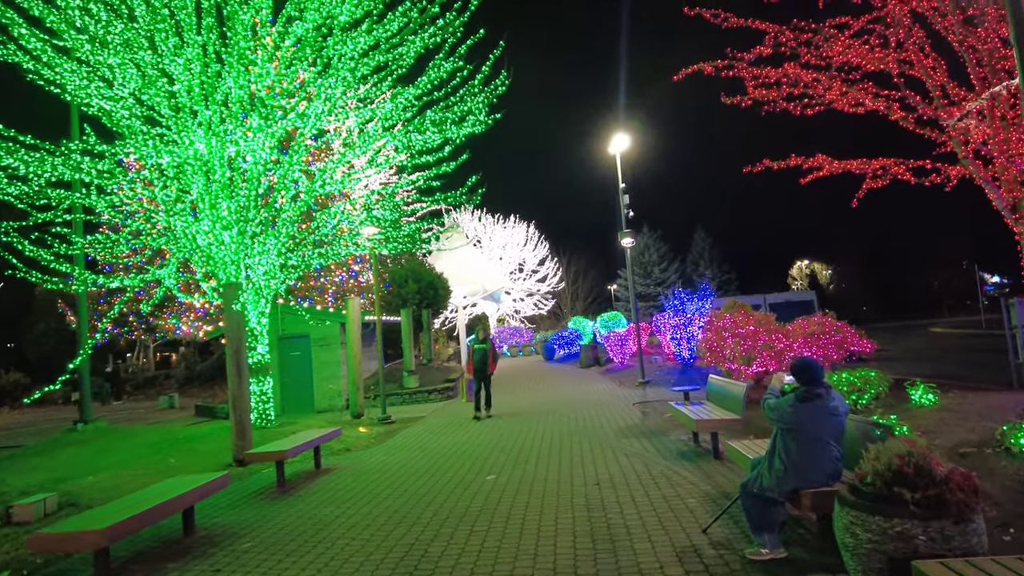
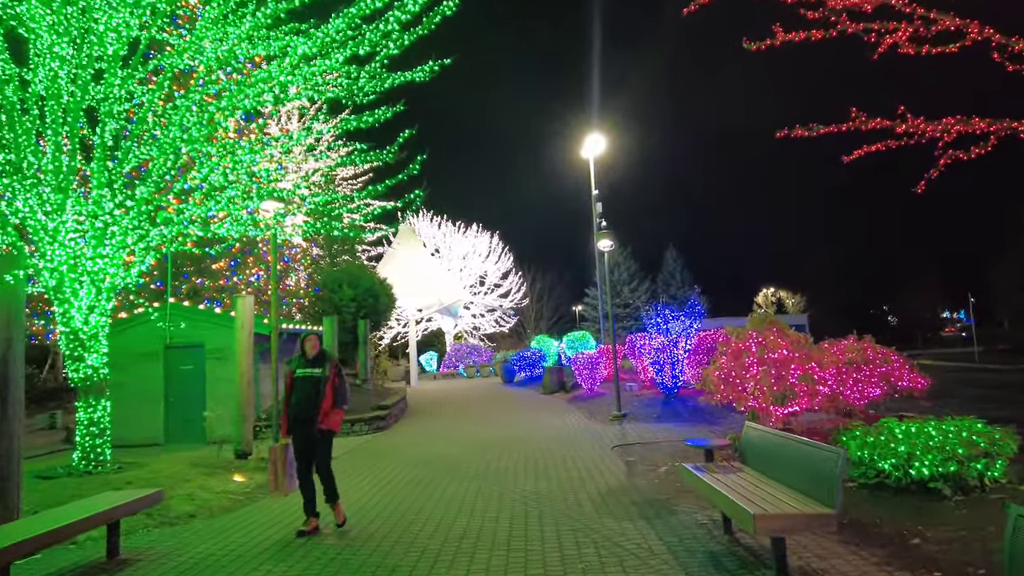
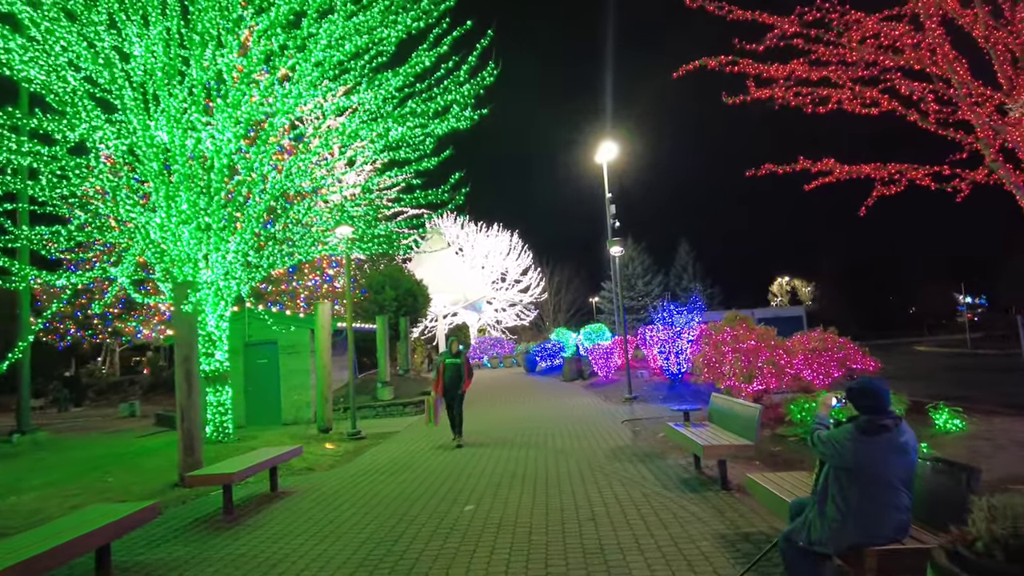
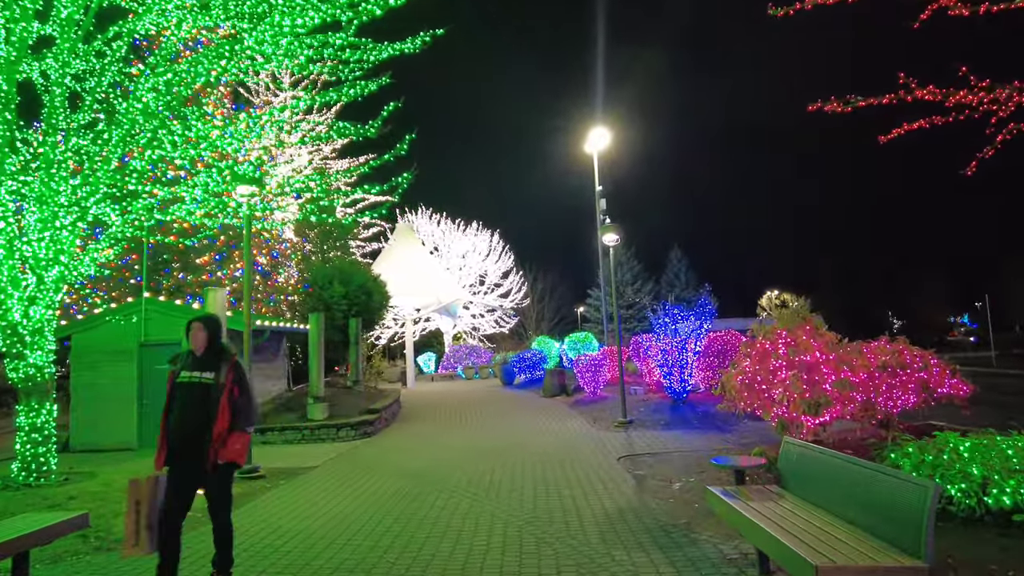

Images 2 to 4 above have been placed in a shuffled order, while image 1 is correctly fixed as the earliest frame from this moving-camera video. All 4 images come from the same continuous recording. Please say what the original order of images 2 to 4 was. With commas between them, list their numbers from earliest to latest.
3, 2, 4
